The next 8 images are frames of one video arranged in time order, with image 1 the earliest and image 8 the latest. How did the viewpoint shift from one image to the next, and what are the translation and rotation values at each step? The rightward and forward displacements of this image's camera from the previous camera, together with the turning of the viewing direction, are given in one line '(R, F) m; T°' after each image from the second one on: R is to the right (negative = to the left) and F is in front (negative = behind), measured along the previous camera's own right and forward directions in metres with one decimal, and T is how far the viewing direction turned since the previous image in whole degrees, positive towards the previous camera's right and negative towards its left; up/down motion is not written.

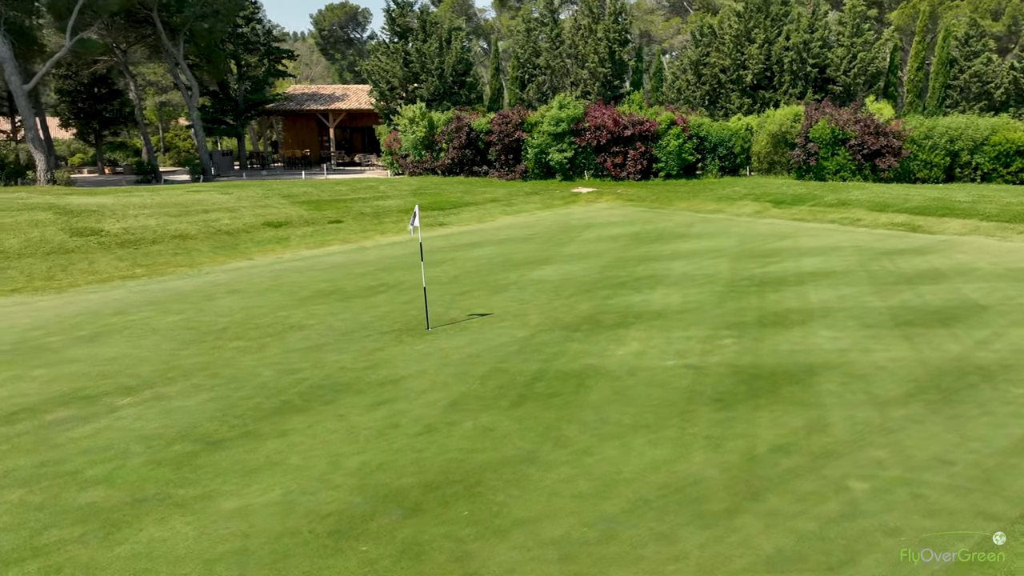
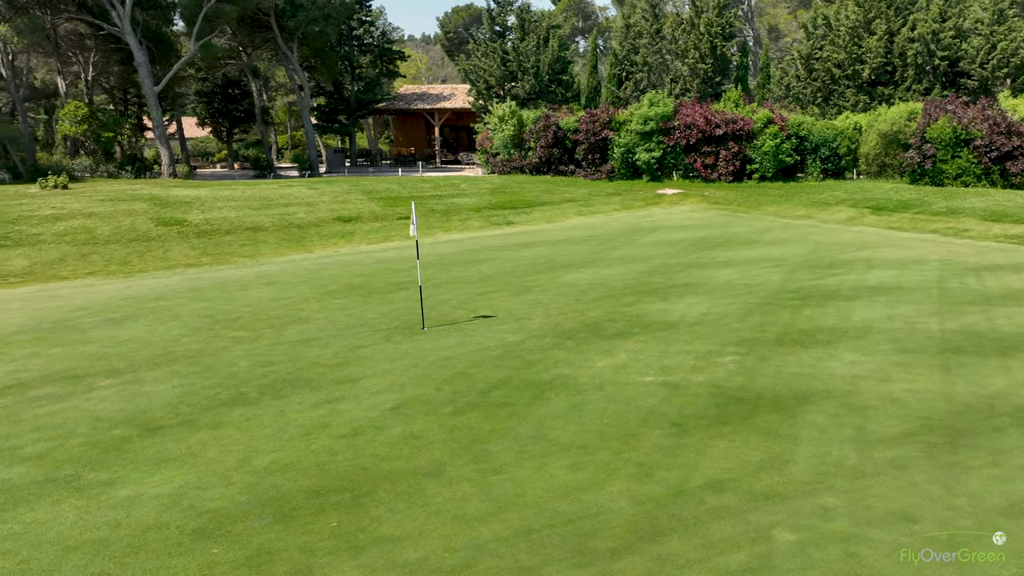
(+1.5, +0.5) m; -10°
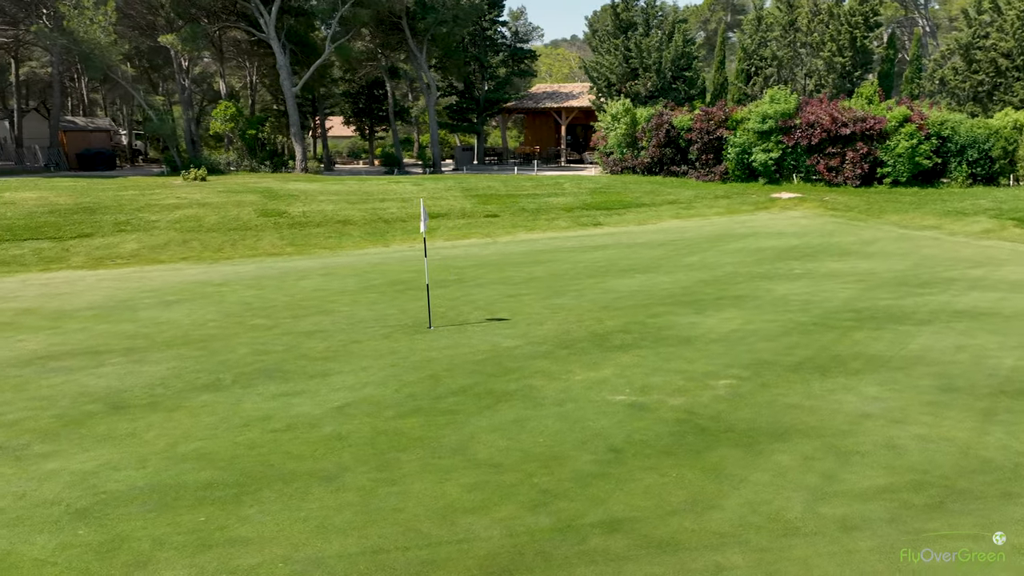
(+1.7, +0.5) m; -12°
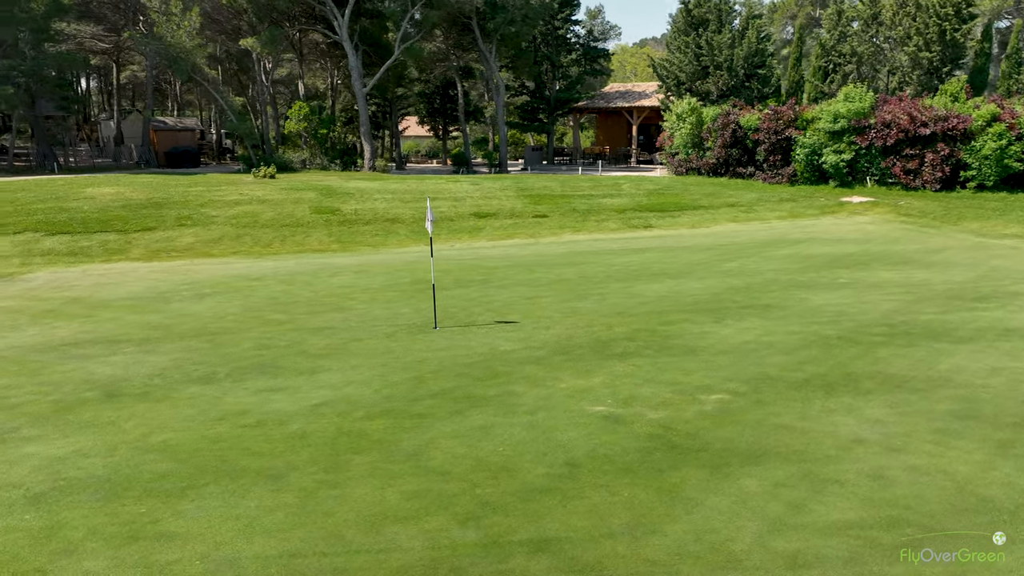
(+0.9, +0.2) m; -7°
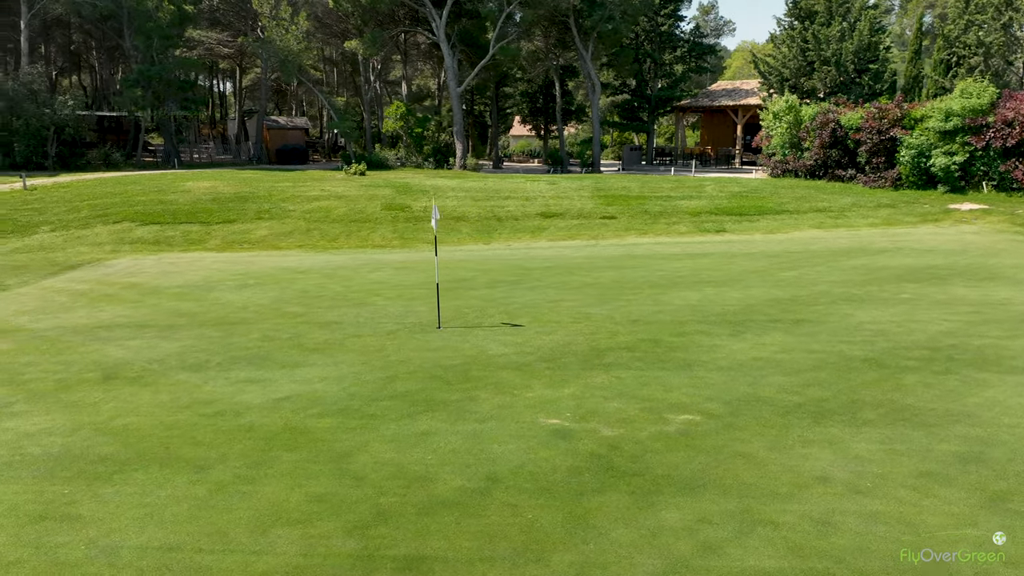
(+1.3, +0.4) m; -9°
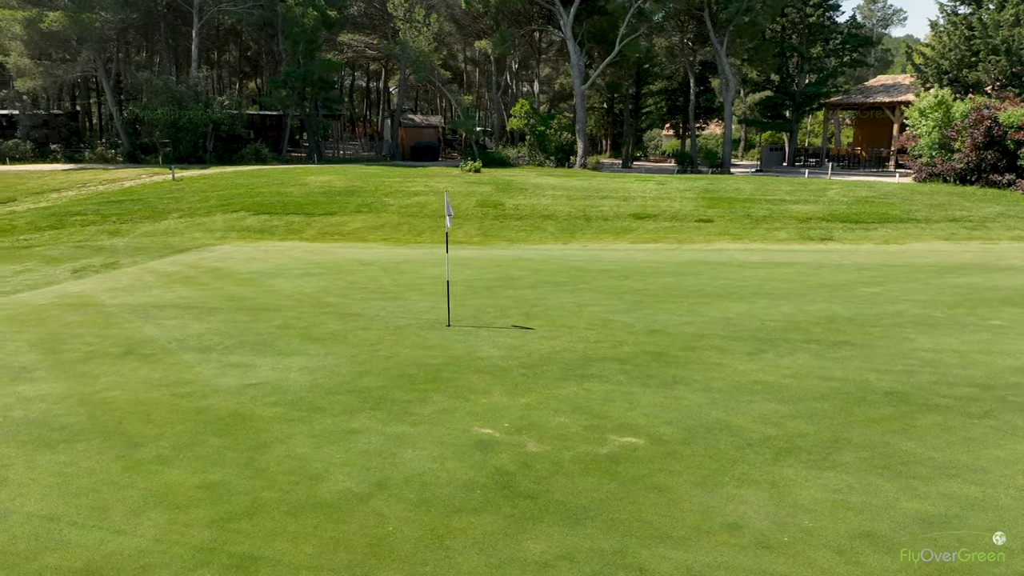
(+1.6, +0.5) m; -12°
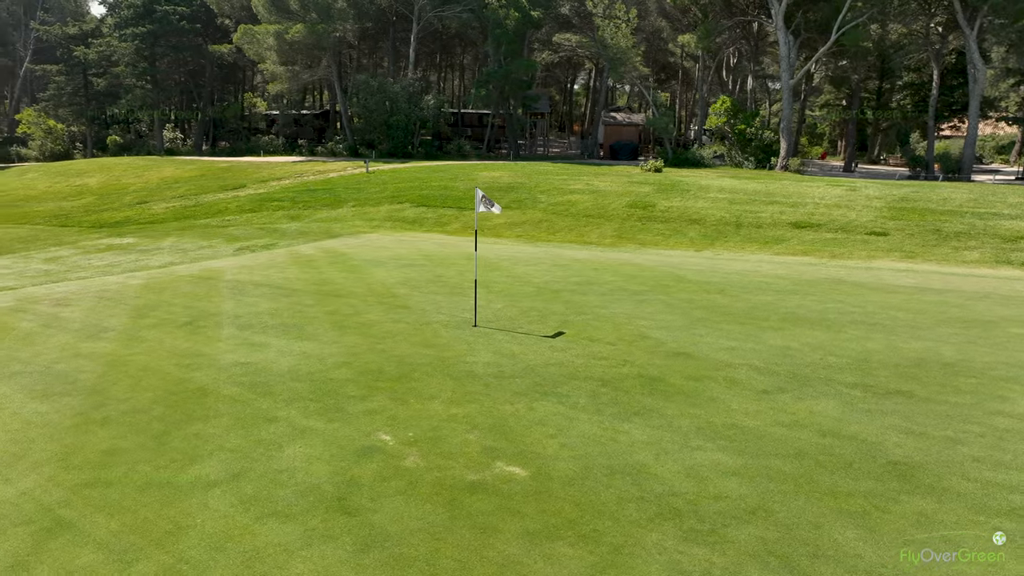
(+2.2, +0.8) m; -19°
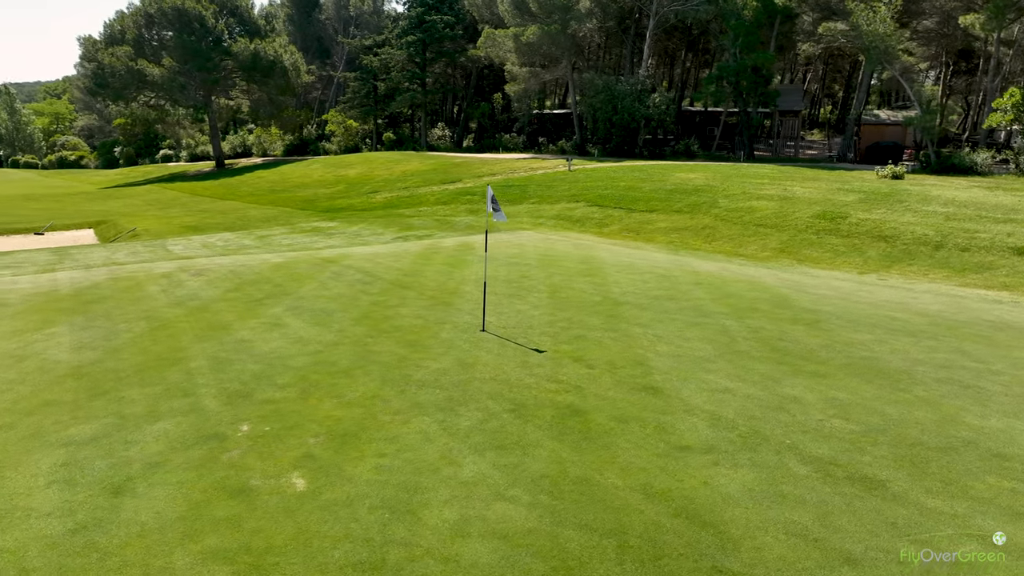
(+2.7, +1.0) m; -22°
